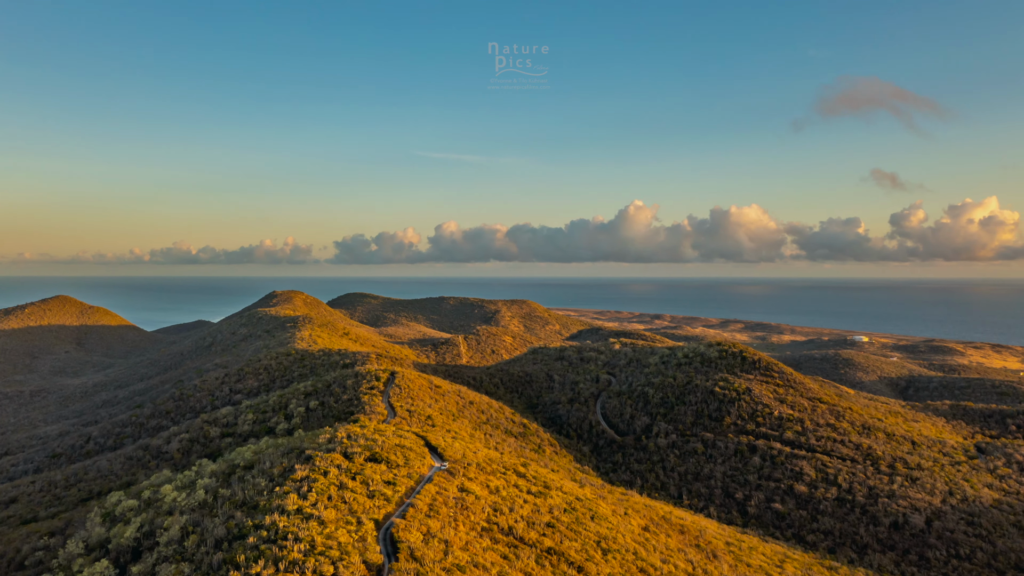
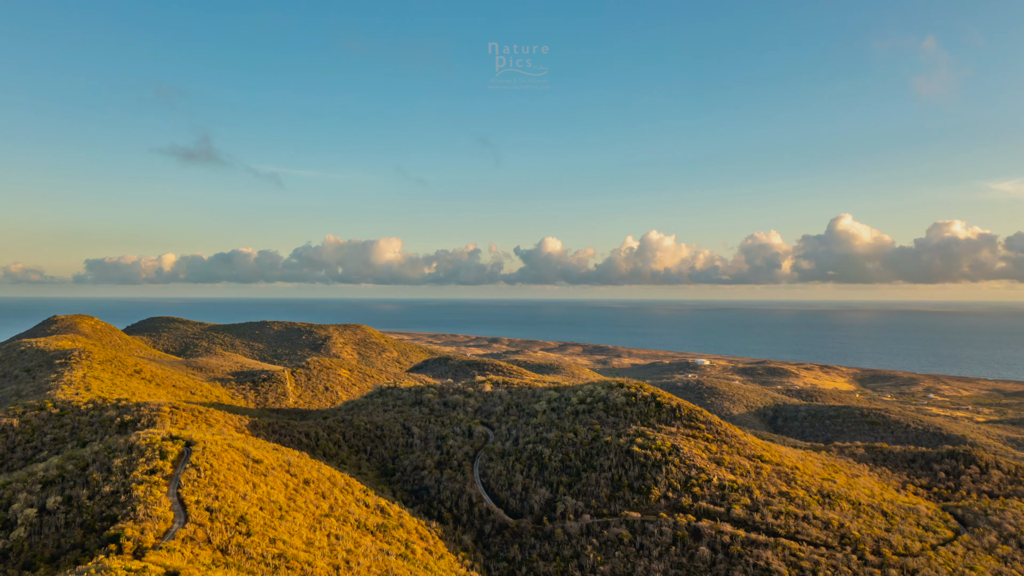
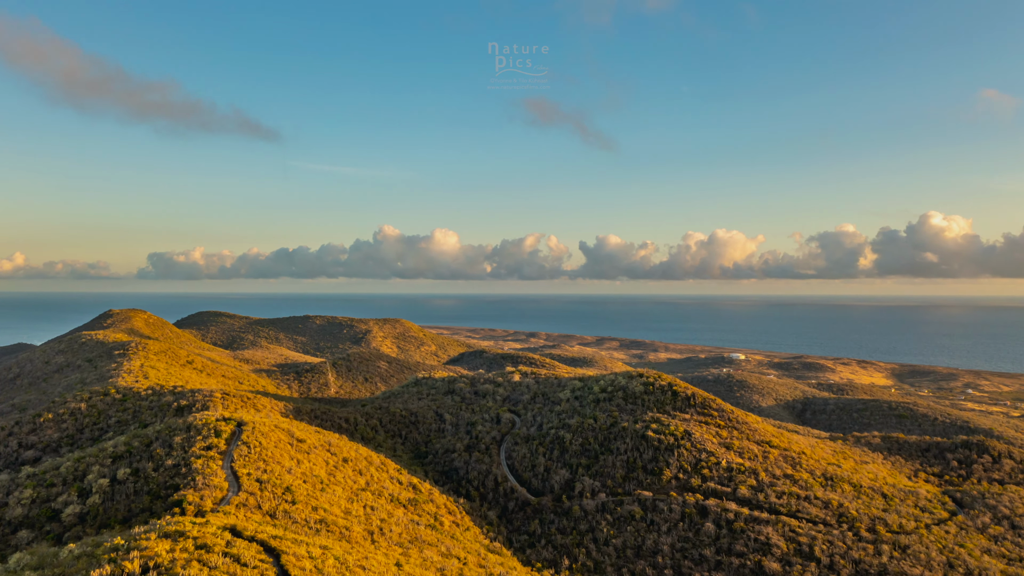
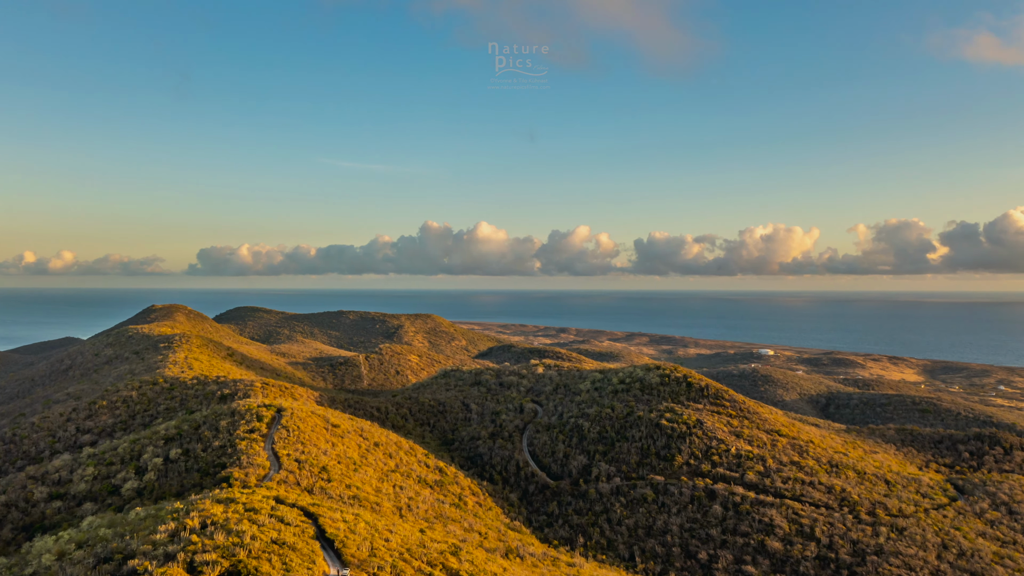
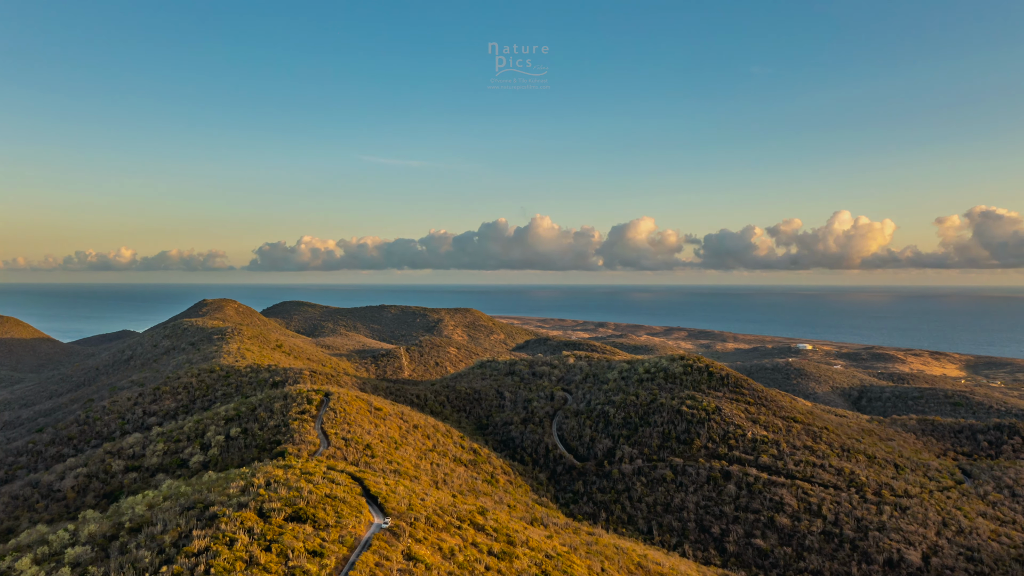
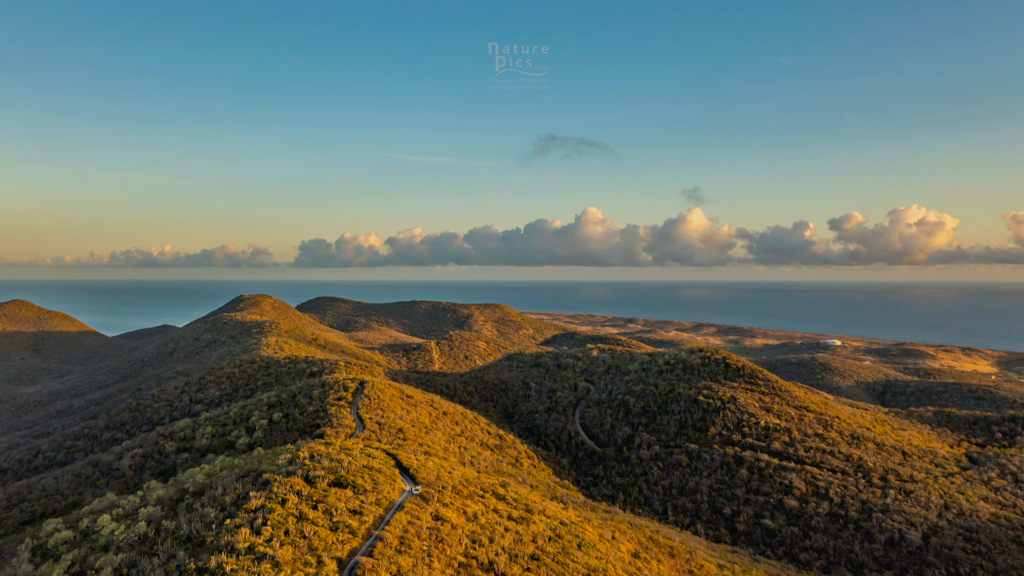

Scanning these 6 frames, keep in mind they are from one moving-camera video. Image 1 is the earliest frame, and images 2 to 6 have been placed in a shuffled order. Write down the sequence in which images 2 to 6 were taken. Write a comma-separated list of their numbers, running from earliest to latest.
6, 5, 4, 3, 2
